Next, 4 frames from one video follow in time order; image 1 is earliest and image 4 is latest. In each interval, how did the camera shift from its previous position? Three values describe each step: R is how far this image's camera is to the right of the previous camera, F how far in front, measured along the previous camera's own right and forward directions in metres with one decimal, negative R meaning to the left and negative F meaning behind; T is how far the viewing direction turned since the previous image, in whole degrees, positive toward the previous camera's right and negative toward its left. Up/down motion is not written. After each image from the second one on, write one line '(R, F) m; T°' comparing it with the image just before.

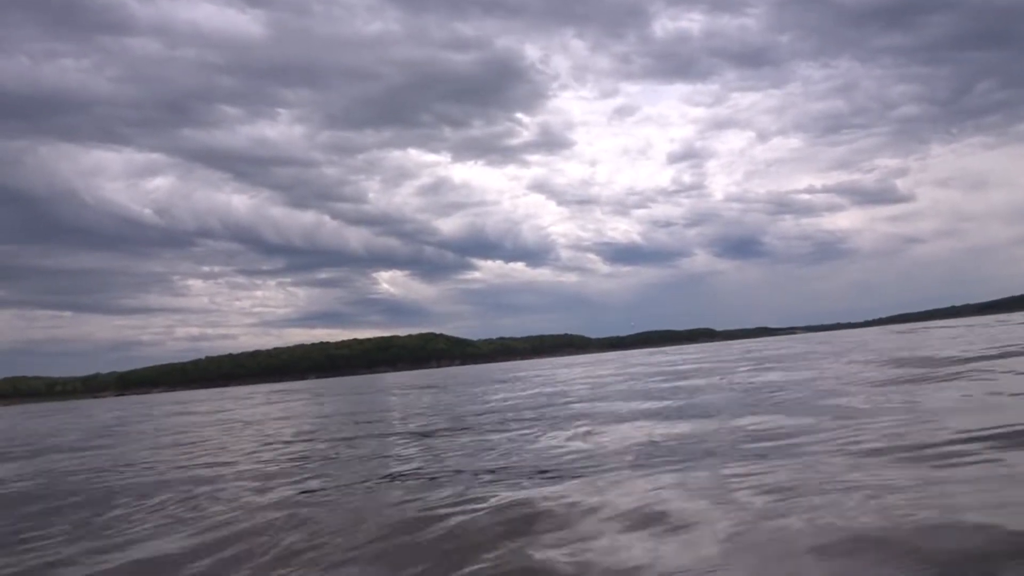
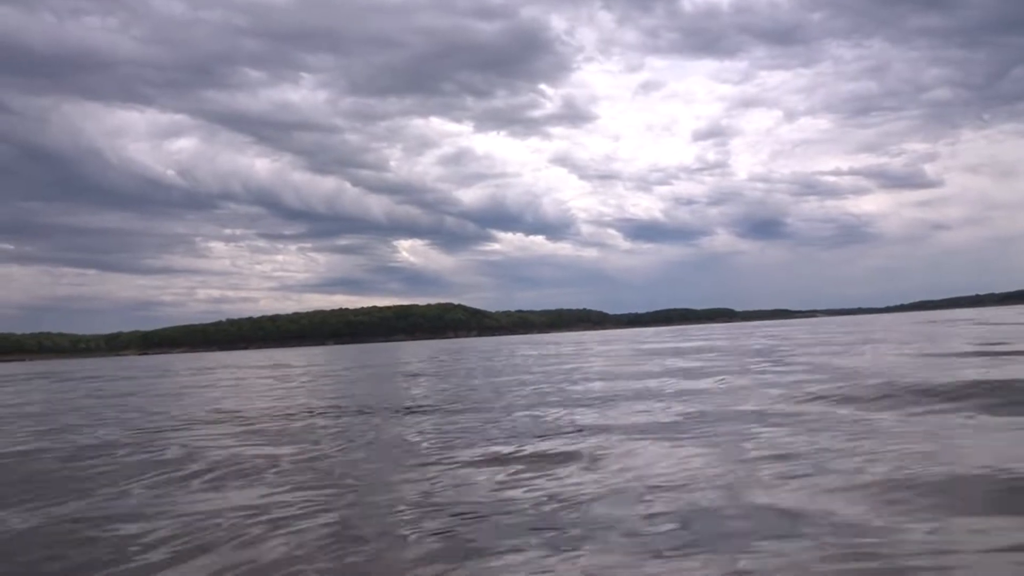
(-0.9, +0.2) m; -1°
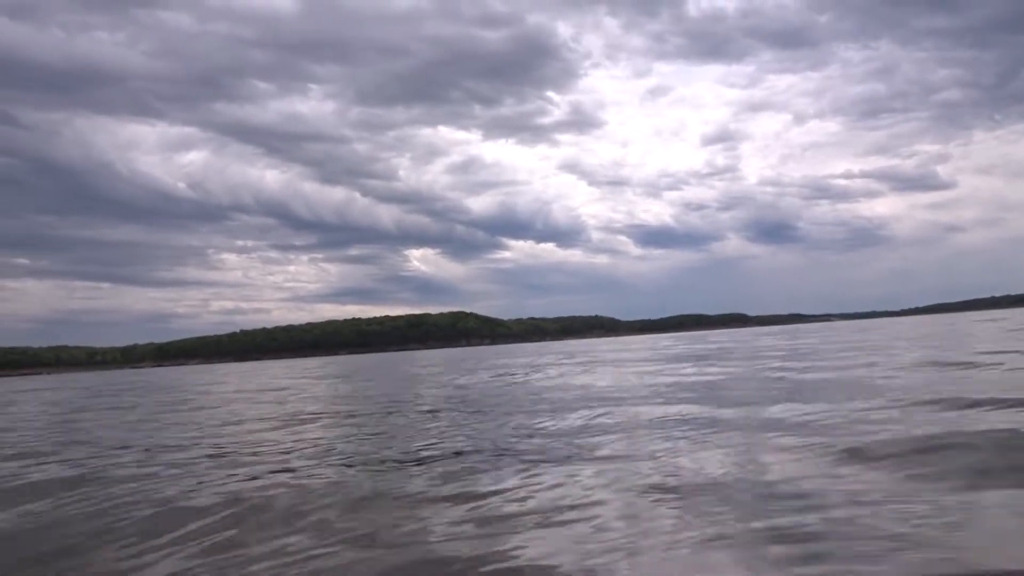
(-1.7, +0.2) m; -1°
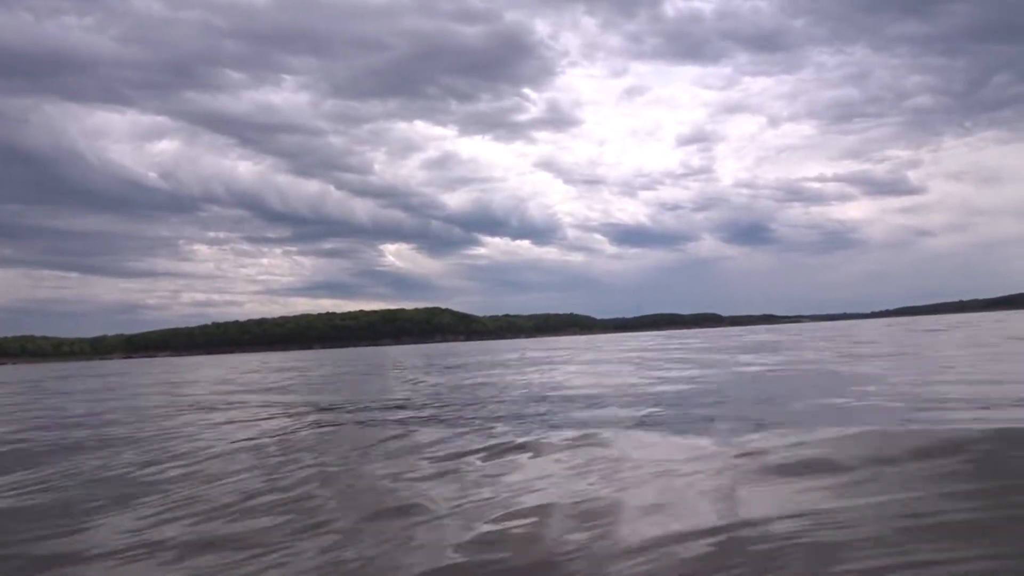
(-1.6, +1.9) m; +2°
